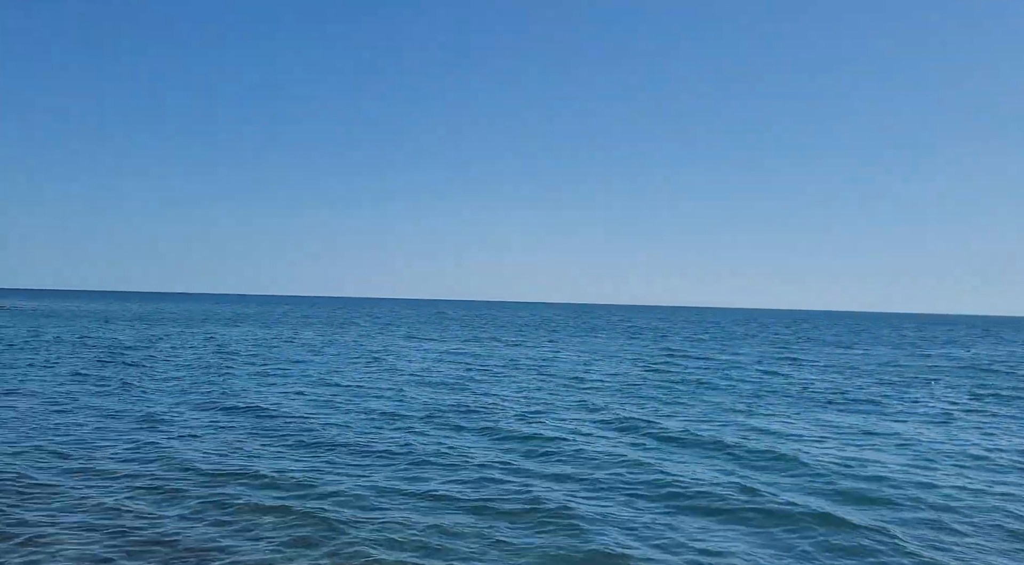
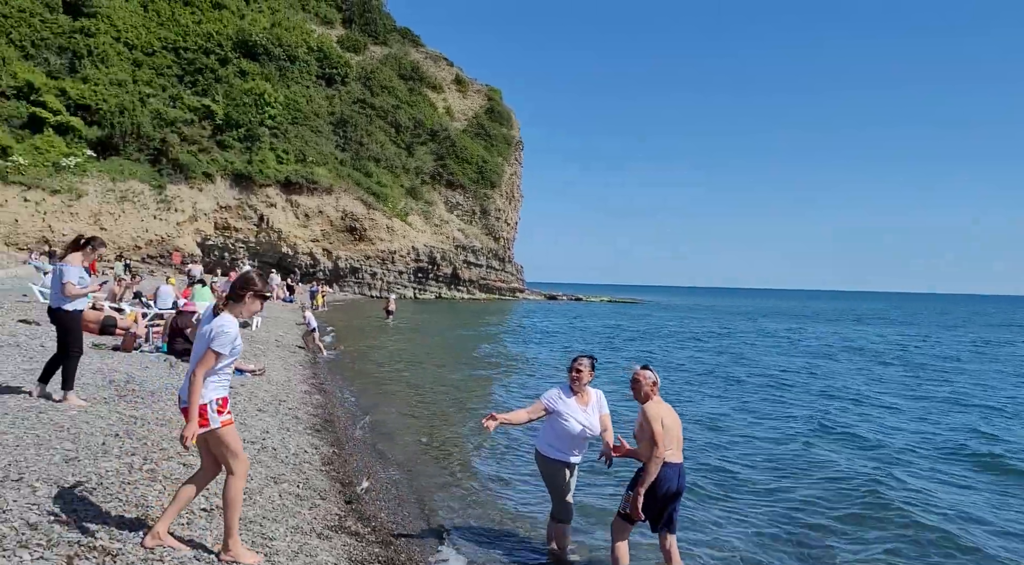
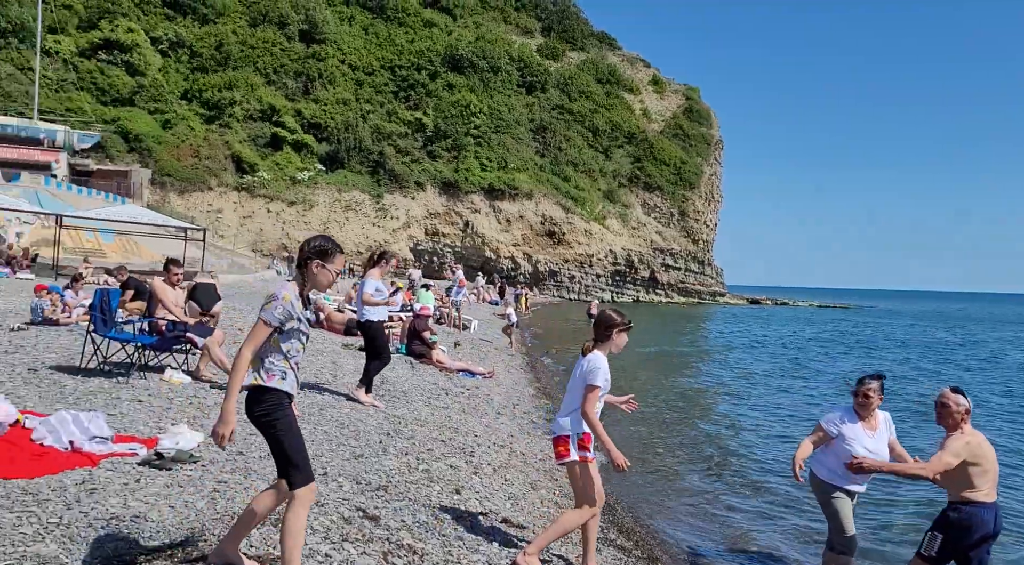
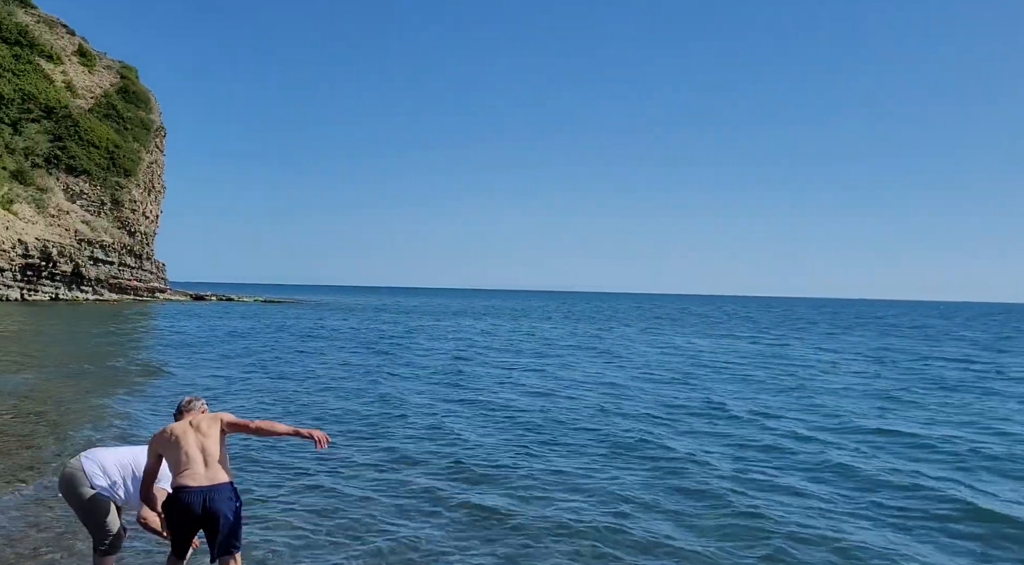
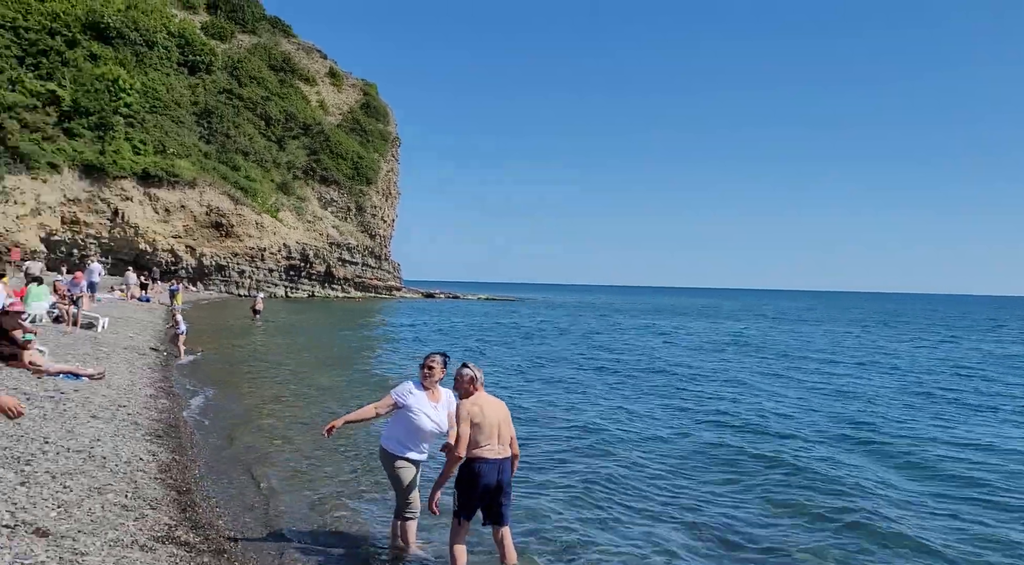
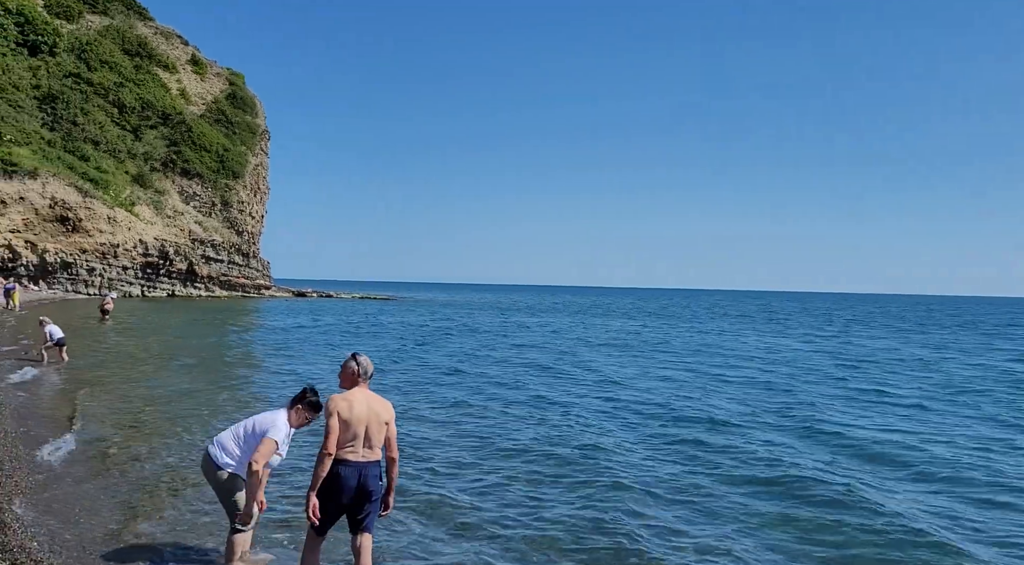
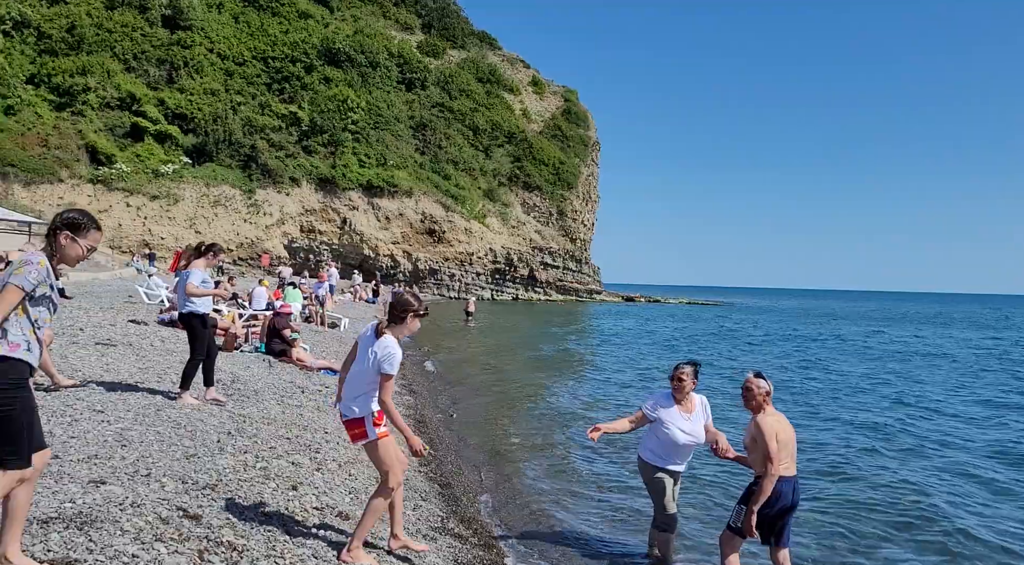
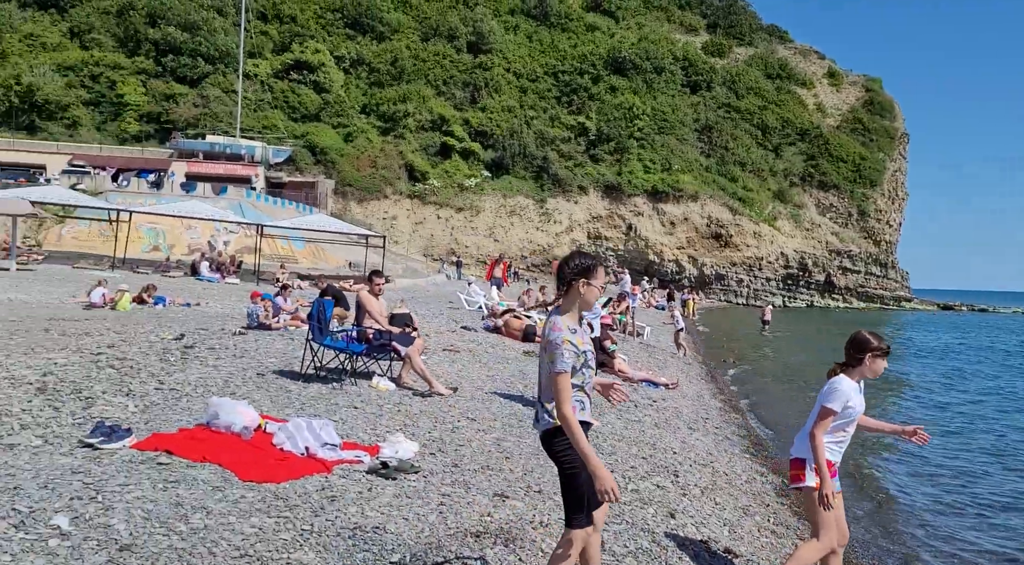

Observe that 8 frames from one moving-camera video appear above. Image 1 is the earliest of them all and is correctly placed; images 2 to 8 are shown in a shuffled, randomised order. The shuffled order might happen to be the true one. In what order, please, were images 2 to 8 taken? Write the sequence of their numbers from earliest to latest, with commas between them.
4, 6, 5, 2, 7, 3, 8
